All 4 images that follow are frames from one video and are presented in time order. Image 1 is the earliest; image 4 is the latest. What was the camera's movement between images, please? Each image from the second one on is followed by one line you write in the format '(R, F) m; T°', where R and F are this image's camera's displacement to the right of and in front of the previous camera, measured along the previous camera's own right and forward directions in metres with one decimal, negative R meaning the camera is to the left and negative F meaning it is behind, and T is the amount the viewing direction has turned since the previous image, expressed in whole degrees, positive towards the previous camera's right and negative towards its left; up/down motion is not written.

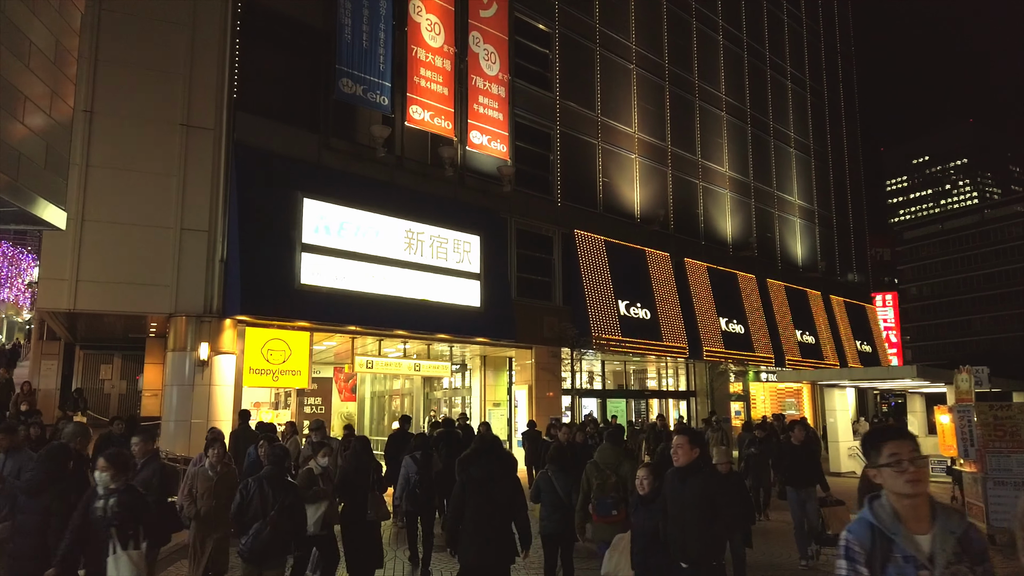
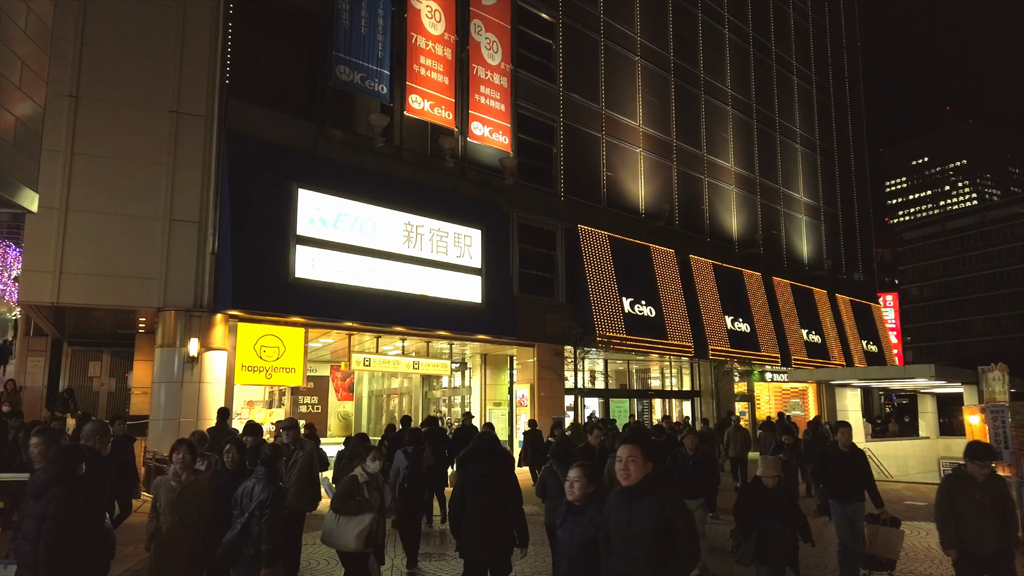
(-0.1, +0.6) m; 0°
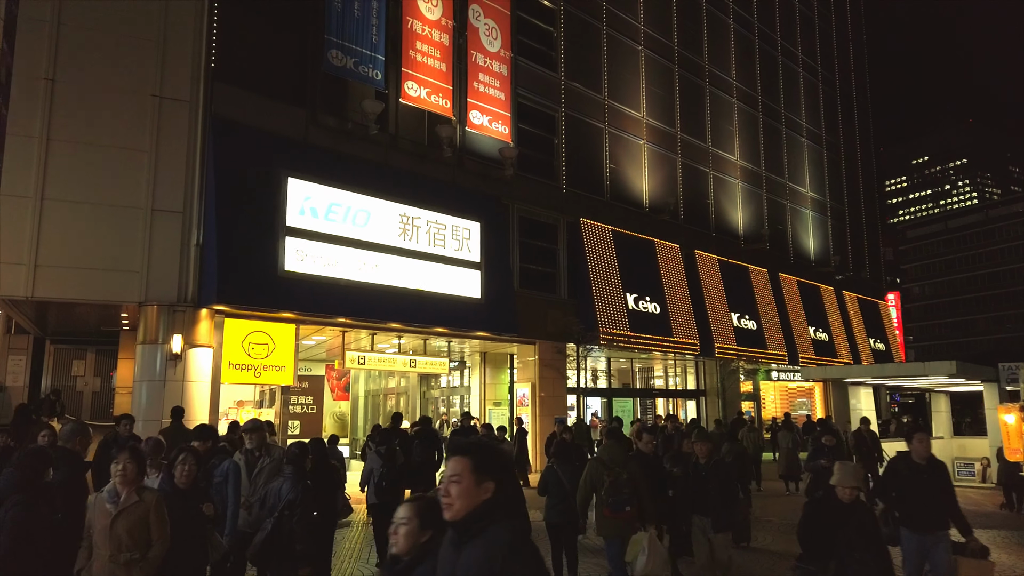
(0.0, +0.7) m; 0°
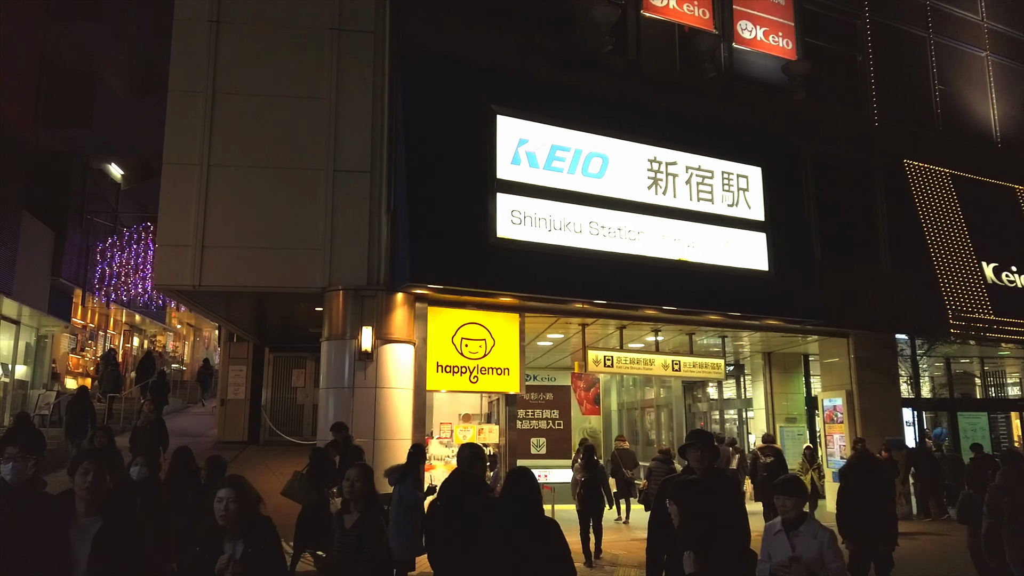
(-0.7, +4.4) m; -19°
